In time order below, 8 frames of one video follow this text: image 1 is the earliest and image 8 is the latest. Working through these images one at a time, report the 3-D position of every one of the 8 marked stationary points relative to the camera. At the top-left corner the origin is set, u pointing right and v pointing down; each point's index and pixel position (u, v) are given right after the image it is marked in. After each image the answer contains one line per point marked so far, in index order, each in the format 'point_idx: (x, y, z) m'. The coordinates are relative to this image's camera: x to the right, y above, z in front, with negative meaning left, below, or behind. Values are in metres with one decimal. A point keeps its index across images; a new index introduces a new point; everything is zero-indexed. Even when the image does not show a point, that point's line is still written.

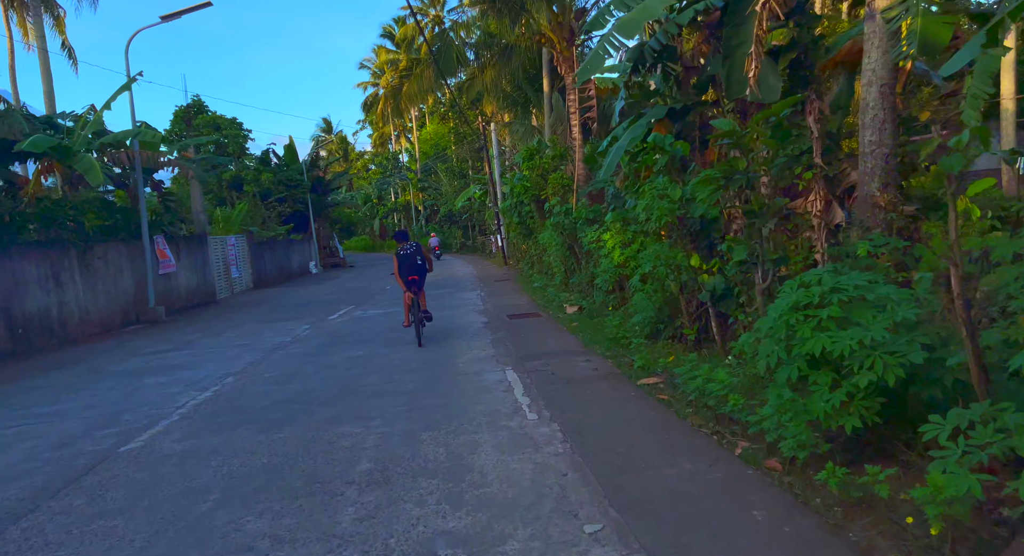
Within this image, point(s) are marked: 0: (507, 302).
0: (-0.2, -0.6, +15.5) m
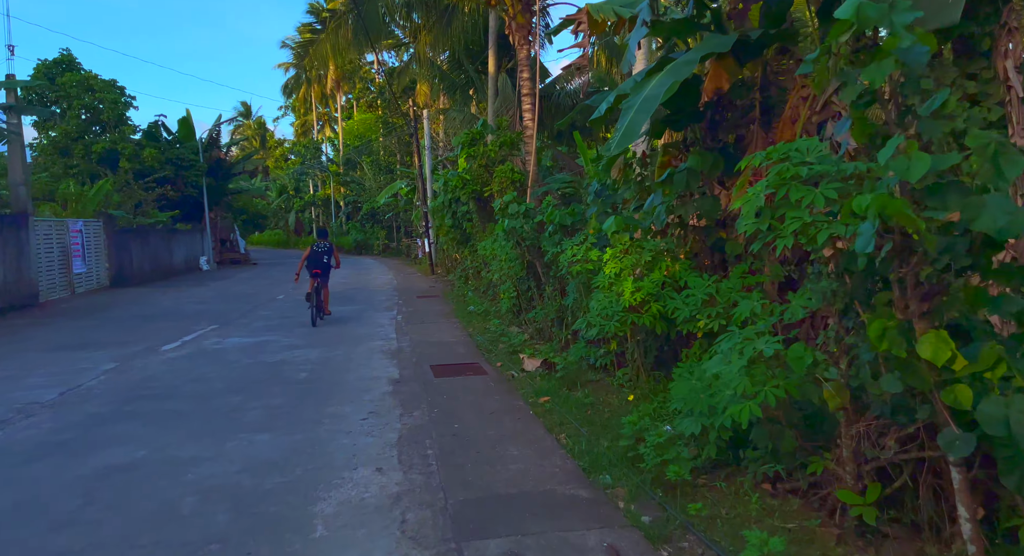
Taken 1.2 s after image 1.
0: (-1.4, -0.9, +11.1) m
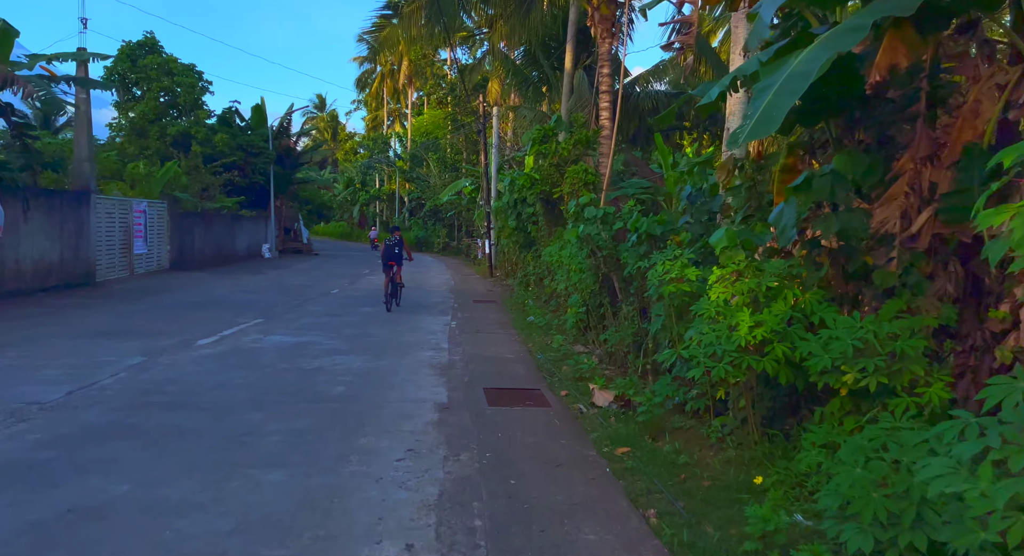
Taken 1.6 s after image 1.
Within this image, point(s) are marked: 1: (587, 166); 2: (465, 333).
0: (-0.4, -1.0, +10.0) m
1: (+1.5, +2.3, +13.8) m
2: (-0.8, -1.0, +11.6) m
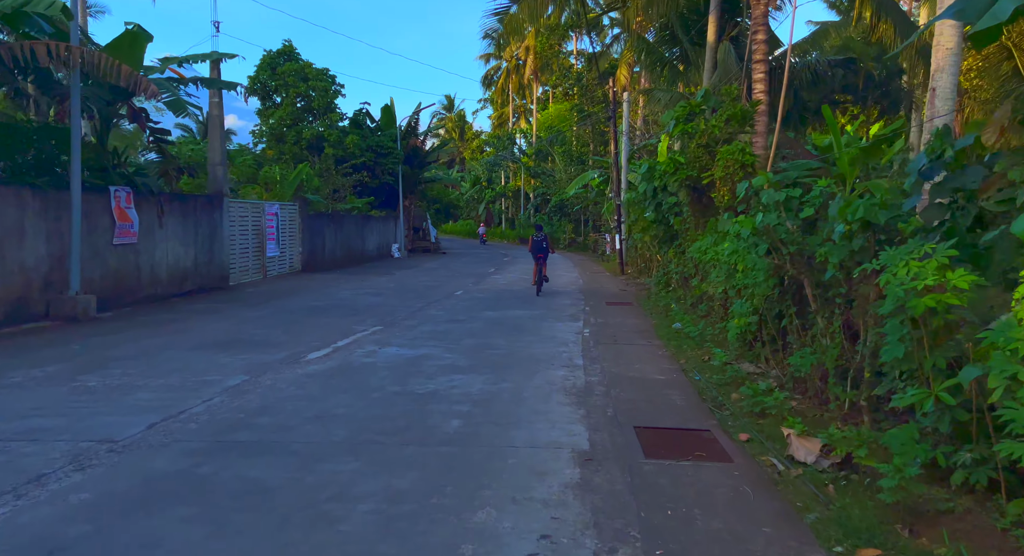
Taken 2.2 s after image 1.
0: (+1.4, -1.1, +8.4) m
1: (+4.0, +2.3, +11.7) m
2: (+1.4, -1.0, +10.0) m
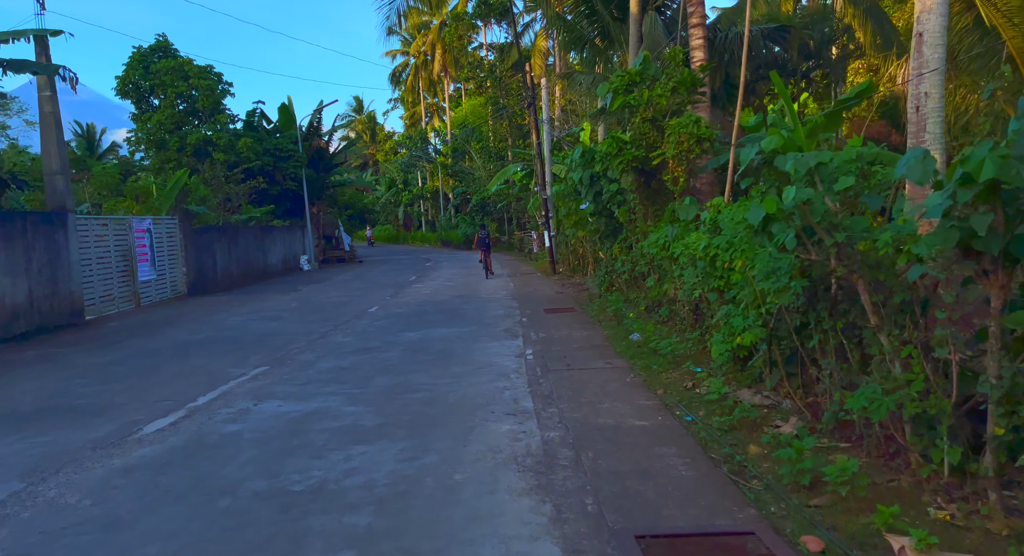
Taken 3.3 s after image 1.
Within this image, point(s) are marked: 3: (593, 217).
0: (+0.7, -1.2, +6.2) m
1: (+2.7, +2.4, +9.9) m
2: (+0.5, -1.1, +7.9) m
3: (+1.6, +1.2, +13.1) m
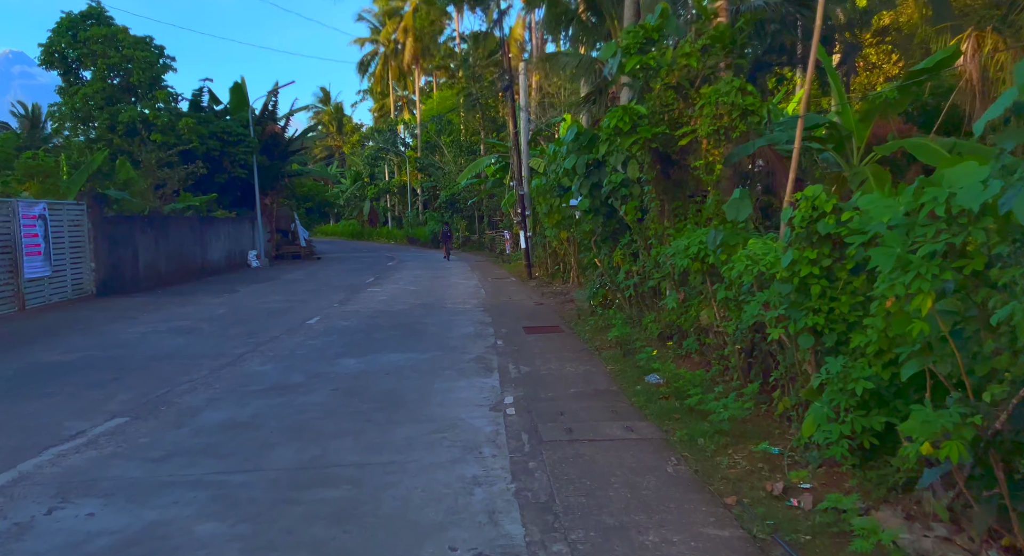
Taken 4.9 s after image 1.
0: (+0.6, -1.4, +3.6) m
1: (+2.5, +2.1, +7.3) m
2: (+0.3, -1.3, +5.2) m
3: (+1.2, +1.0, +10.5) m
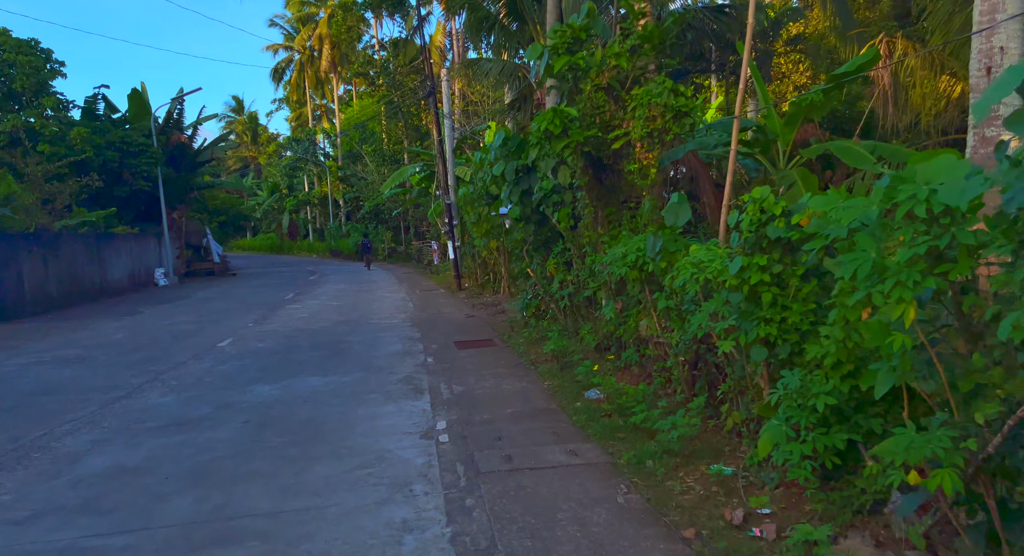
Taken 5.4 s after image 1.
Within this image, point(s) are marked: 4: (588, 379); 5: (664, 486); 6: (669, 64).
0: (+0.3, -1.4, +3.1) m
1: (+1.7, +2.0, +7.1) m
2: (-0.2, -1.4, +4.7) m
3: (+0.1, +0.8, +10.1) m
4: (+0.8, -1.0, +7.1) m
5: (+1.0, -1.3, +4.4) m
6: (+1.8, +2.5, +7.9) m
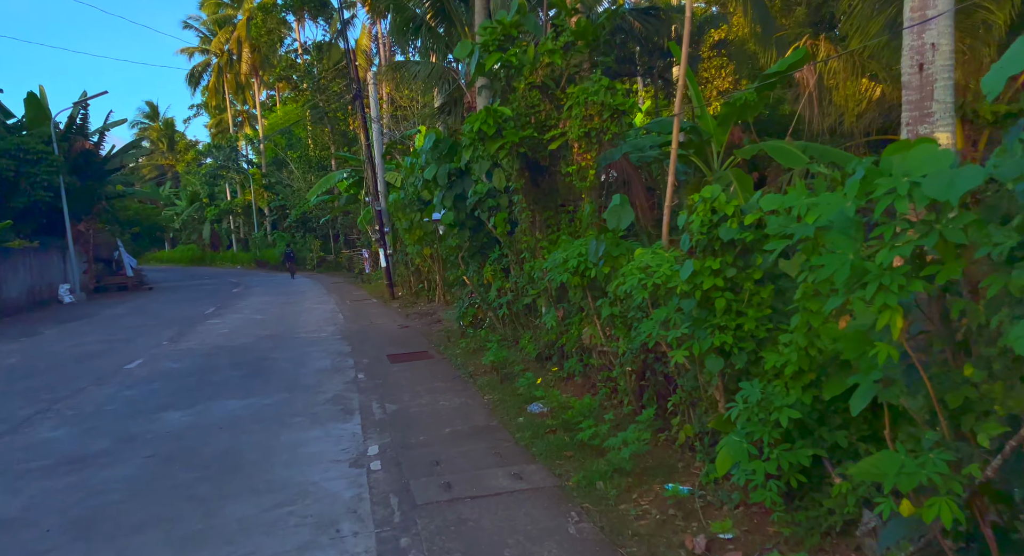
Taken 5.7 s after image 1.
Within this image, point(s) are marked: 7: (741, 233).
0: (+0.1, -1.5, +2.7) m
1: (+1.0, +2.0, +6.8) m
2: (-0.6, -1.4, +4.3) m
3: (-0.9, +0.7, +9.7) m
4: (+0.2, -1.1, +6.7) m
5: (+0.6, -1.4, +4.0) m
6: (+1.0, +2.4, +7.6) m
7: (+1.3, +0.2, +3.8) m
